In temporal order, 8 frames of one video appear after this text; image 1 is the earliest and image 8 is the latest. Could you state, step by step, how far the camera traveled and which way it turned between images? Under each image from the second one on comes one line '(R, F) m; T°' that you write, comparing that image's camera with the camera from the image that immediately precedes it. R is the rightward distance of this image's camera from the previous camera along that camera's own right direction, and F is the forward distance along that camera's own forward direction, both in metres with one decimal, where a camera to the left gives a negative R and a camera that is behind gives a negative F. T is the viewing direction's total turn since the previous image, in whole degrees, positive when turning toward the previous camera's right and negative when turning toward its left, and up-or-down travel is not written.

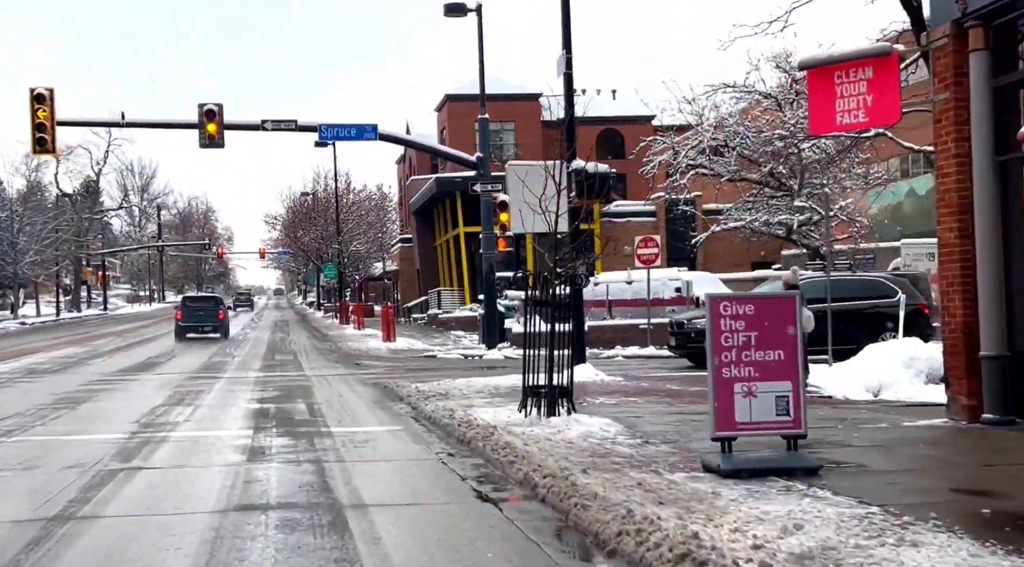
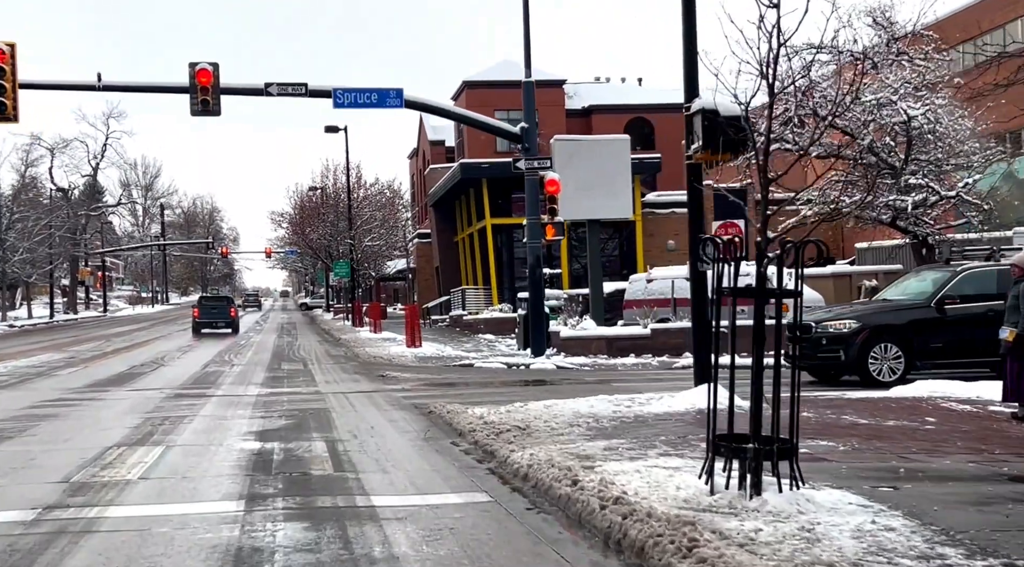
(-0.9, +4.9) m; 0°
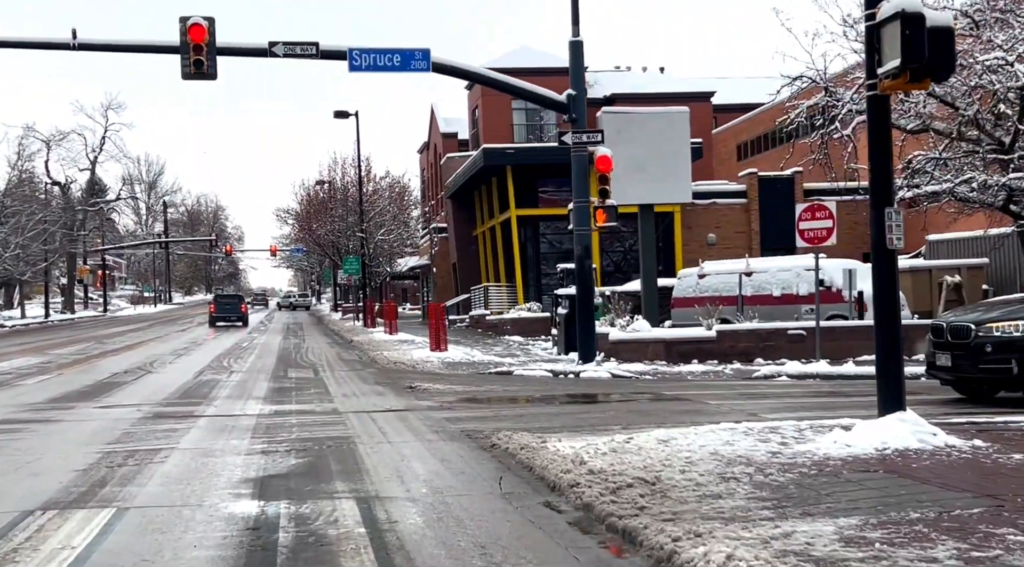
(-0.7, +3.8) m; 0°
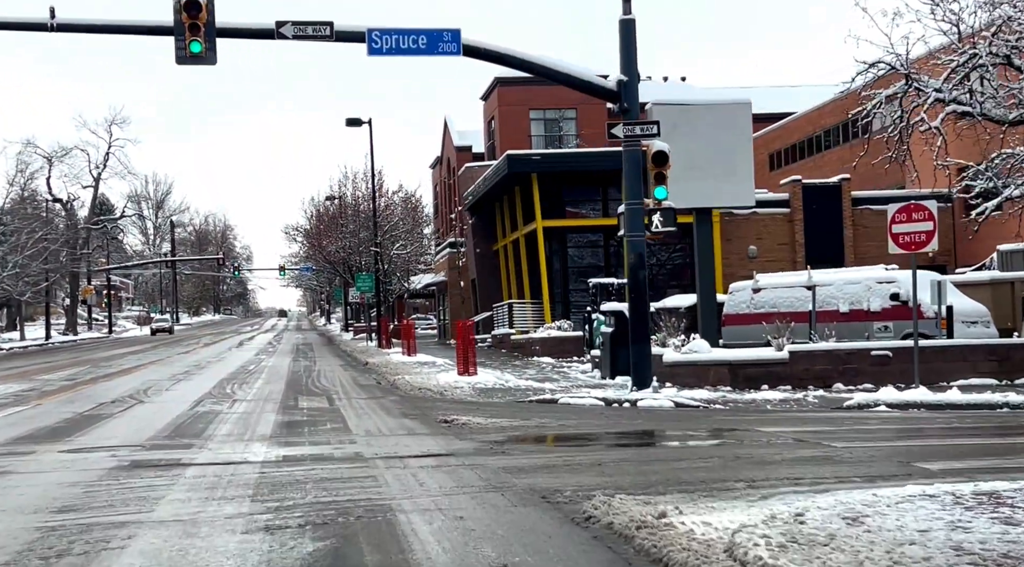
(-0.6, +2.9) m; 0°
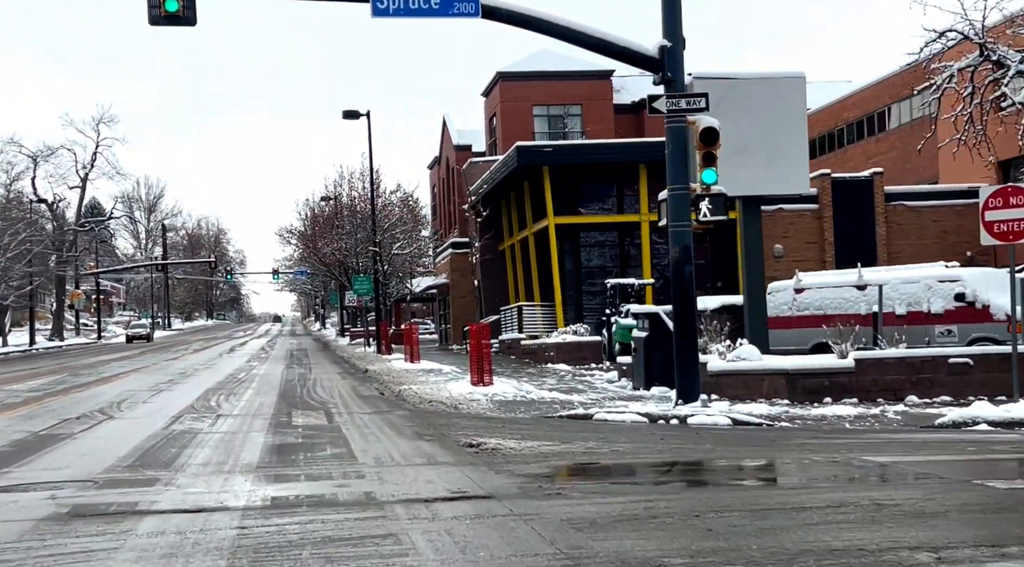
(-0.5, +2.6) m; 0°
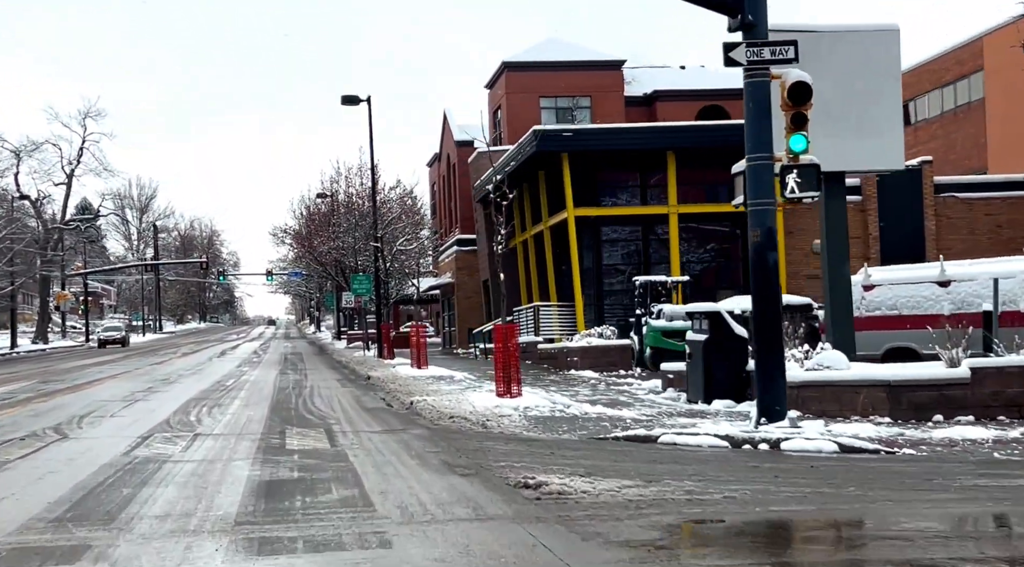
(-0.6, +3.2) m; 0°
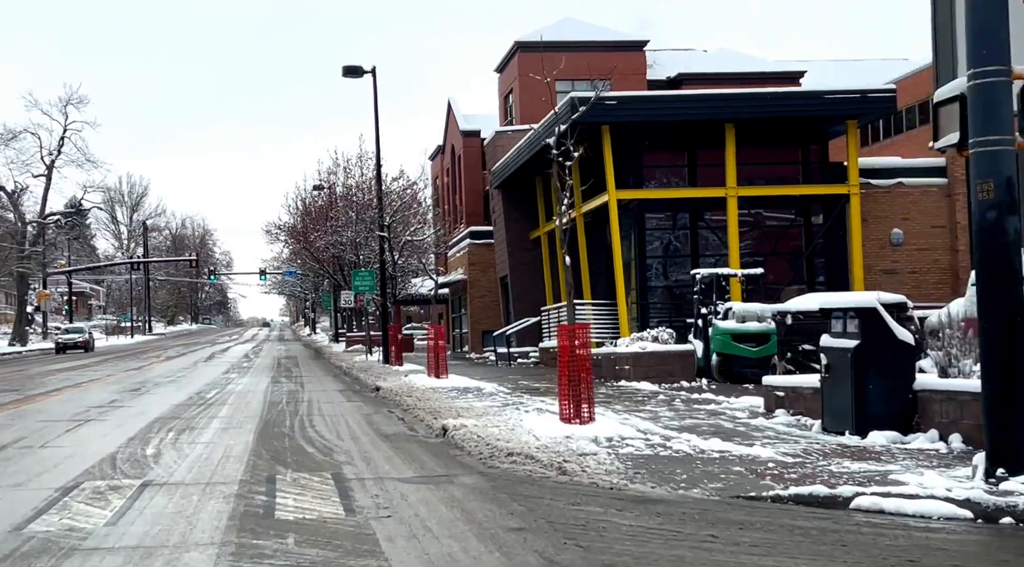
(-0.8, +4.7) m; 0°
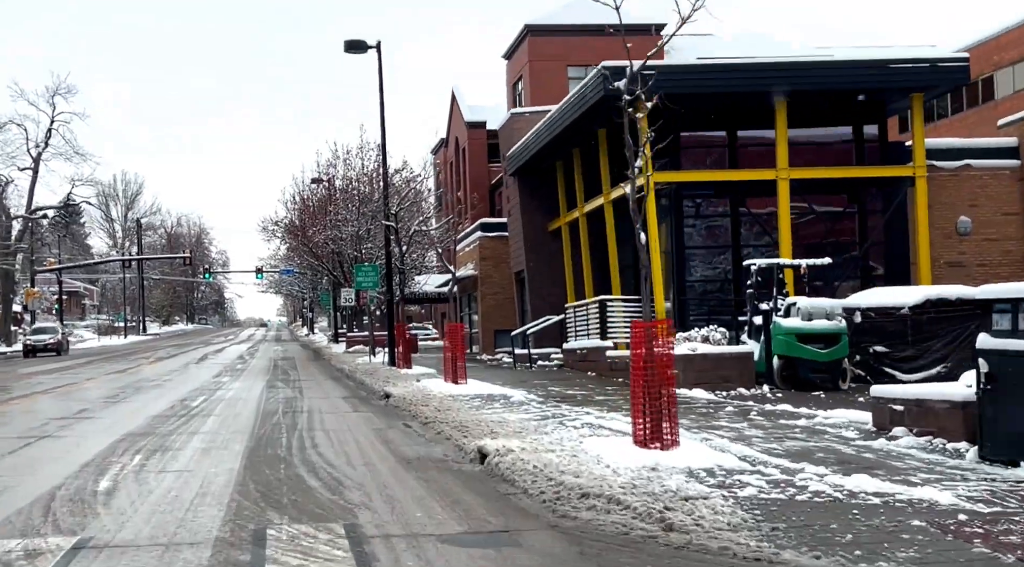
(-0.6, +3.1) m; 0°
